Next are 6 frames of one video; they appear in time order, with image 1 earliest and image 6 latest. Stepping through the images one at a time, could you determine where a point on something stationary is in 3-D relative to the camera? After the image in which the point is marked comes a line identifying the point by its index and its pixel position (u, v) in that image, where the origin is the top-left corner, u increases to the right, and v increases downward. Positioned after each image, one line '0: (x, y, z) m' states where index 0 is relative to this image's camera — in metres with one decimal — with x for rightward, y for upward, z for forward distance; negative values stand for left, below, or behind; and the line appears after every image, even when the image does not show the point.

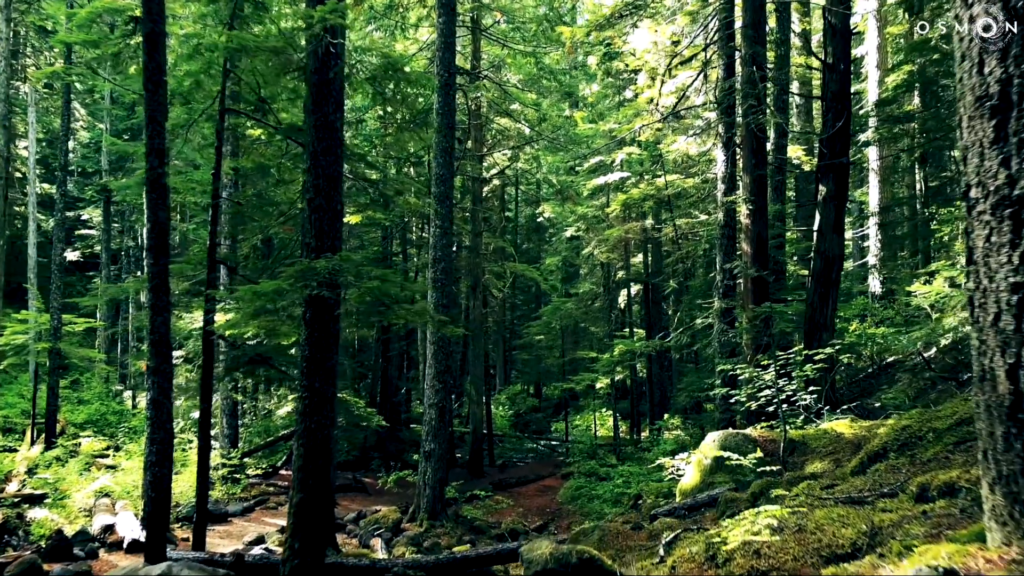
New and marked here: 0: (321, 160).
0: (-1.5, +1.0, +6.1) m
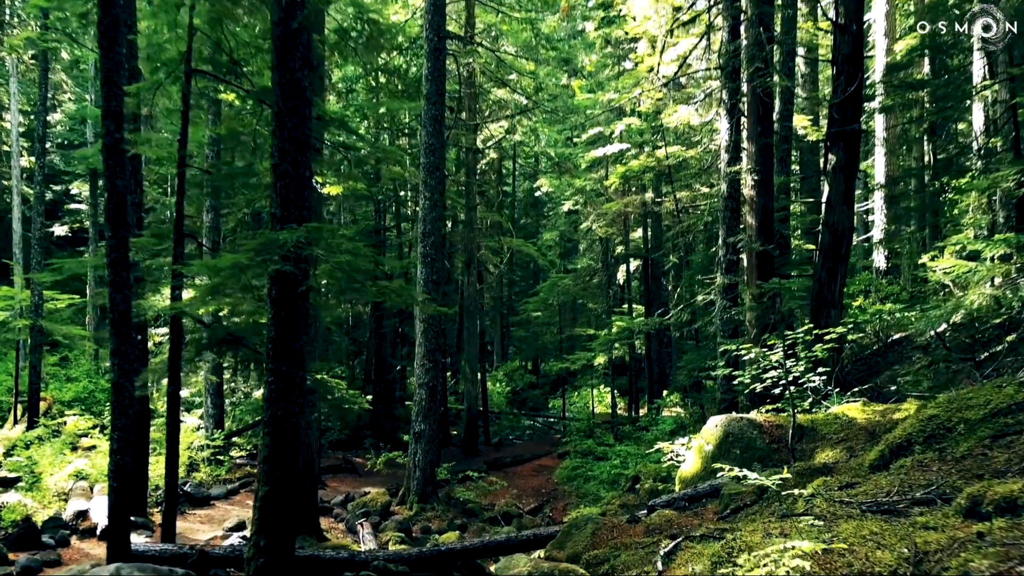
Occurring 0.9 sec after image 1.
0: (-1.6, +1.2, +5.6) m
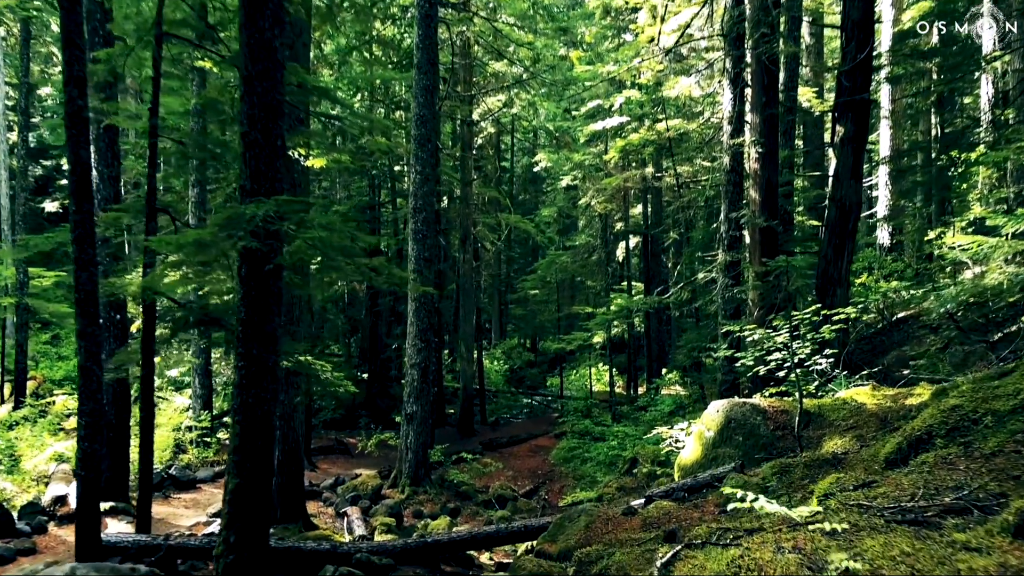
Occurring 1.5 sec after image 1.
0: (-1.7, +1.3, +5.2) m
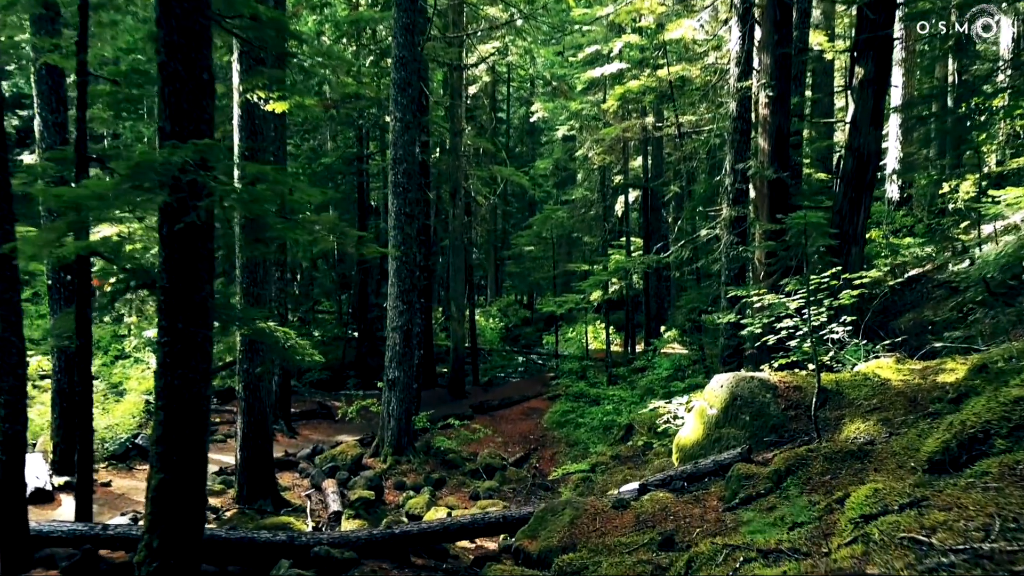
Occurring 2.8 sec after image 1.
0: (-1.9, +1.6, +4.3) m
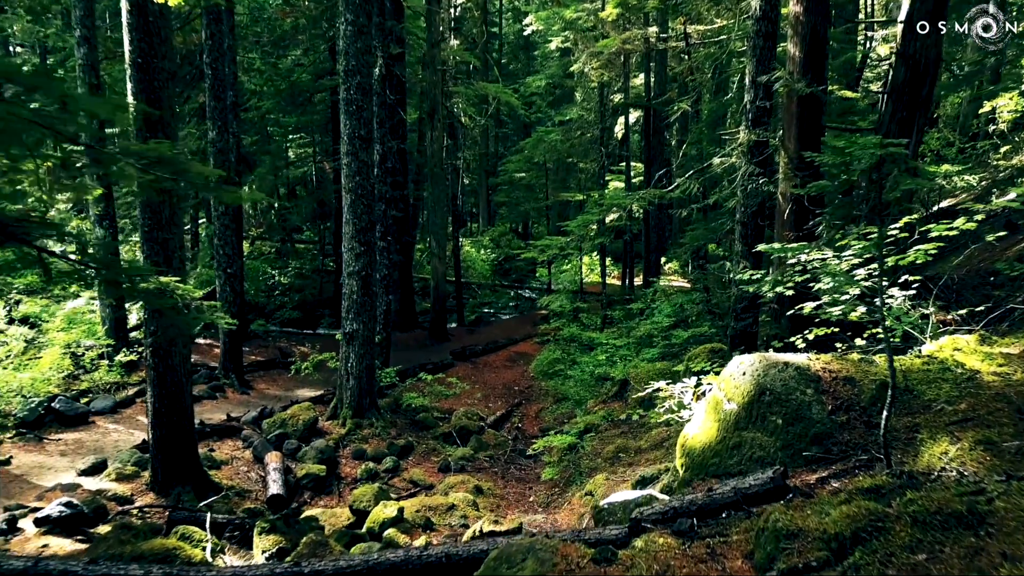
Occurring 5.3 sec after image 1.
0: (-2.1, +1.7, +2.6) m
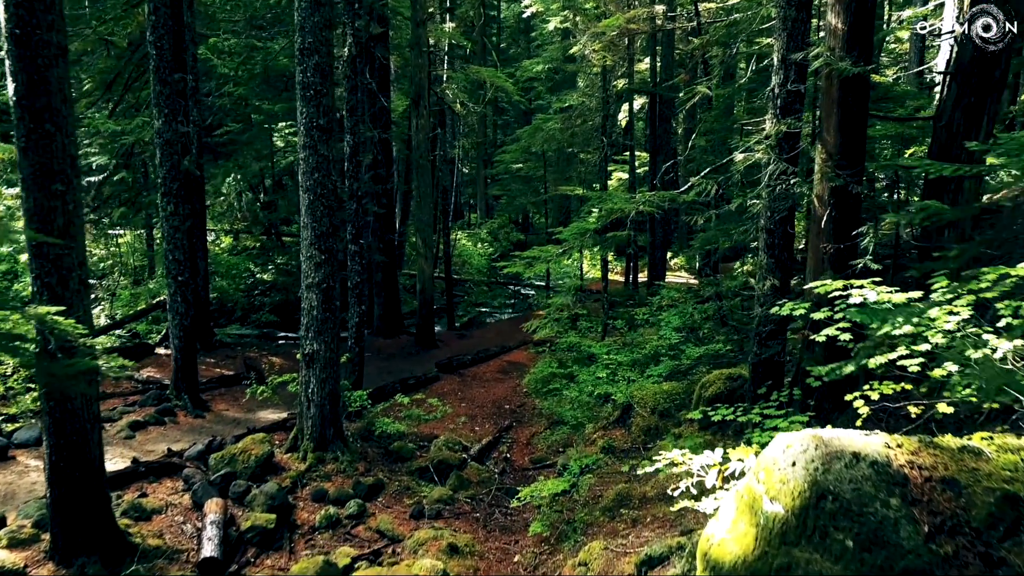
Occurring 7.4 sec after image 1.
0: (-2.3, +1.4, +1.3) m
